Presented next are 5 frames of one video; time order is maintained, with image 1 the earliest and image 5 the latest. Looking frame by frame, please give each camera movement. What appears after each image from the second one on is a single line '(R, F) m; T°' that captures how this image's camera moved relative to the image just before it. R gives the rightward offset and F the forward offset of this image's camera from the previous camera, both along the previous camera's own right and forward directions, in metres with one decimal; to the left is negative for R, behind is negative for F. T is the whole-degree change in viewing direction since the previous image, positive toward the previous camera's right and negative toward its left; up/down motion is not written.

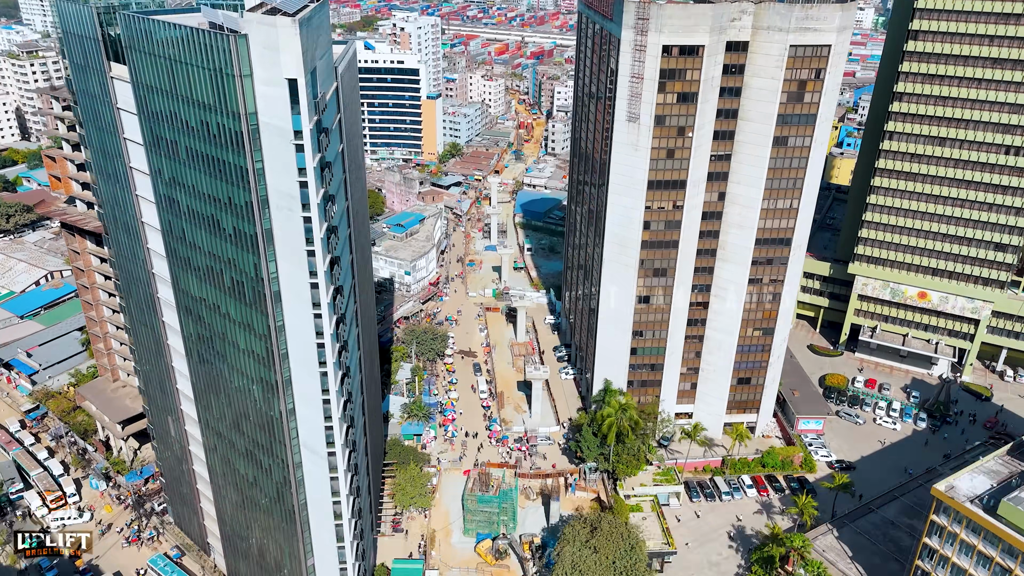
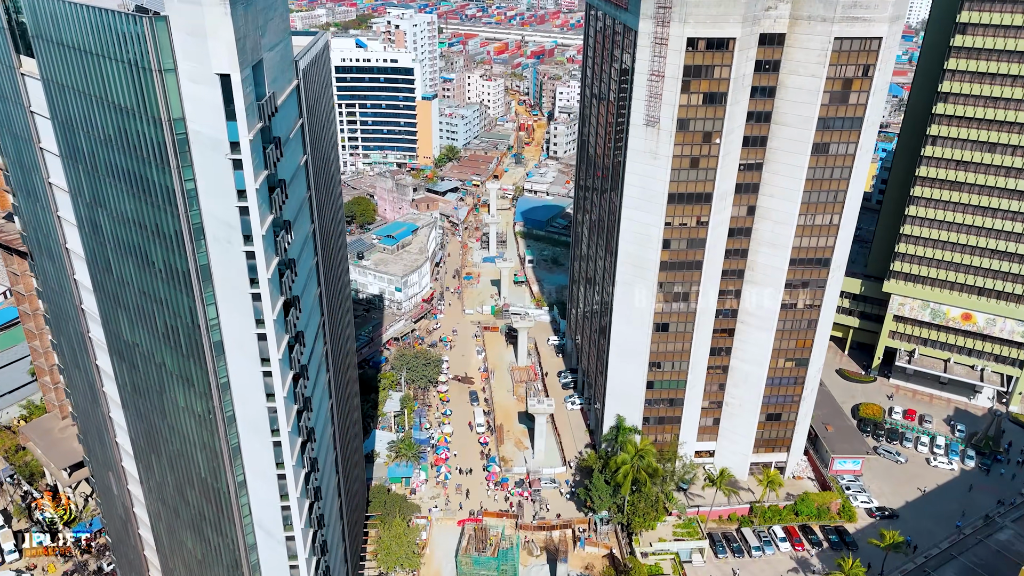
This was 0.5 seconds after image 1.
(-0.1, +8.1) m; 0°
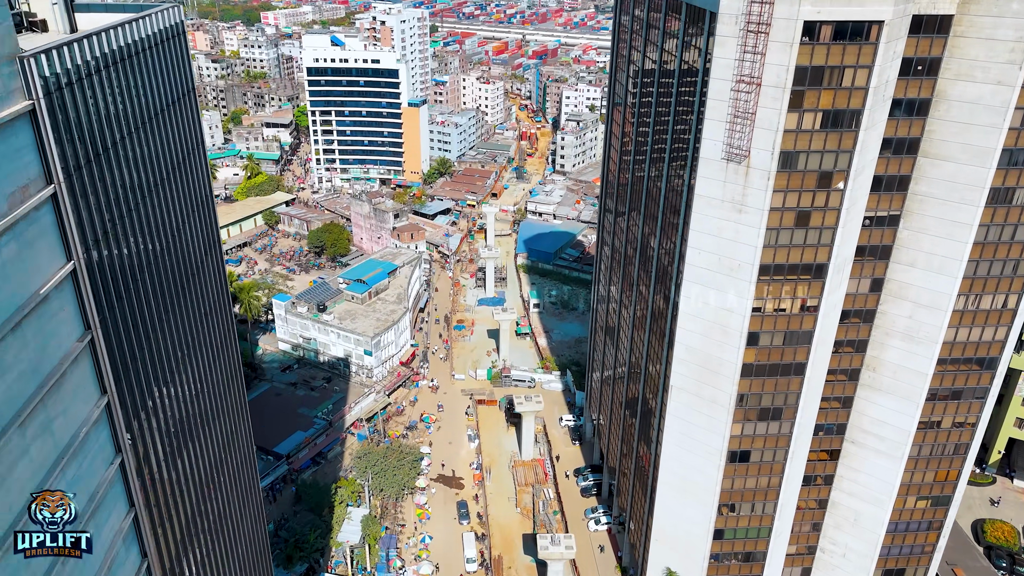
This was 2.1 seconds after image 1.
(-0.2, +19.8) m; 0°
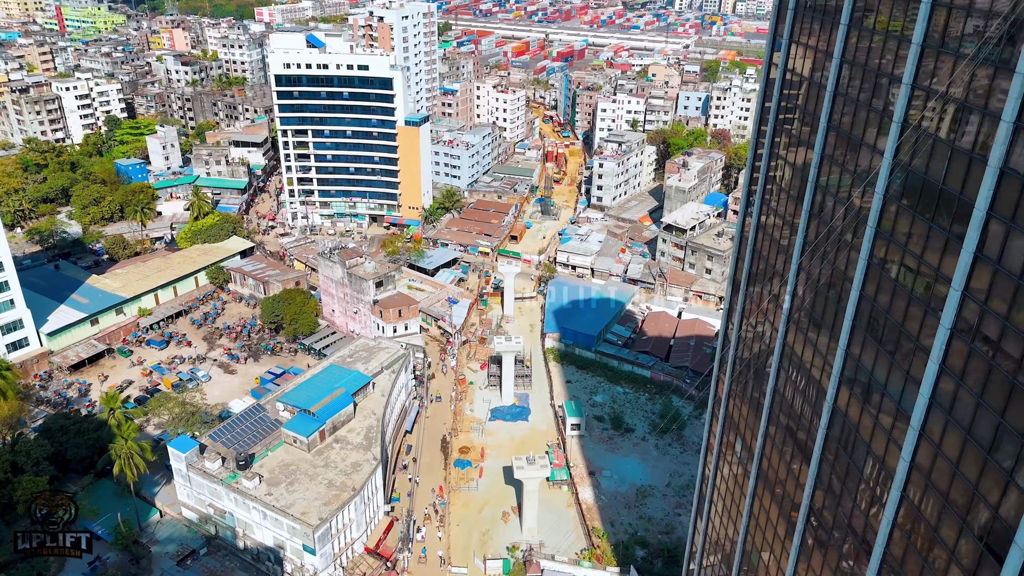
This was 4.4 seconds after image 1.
(-1.2, +27.6) m; -1°
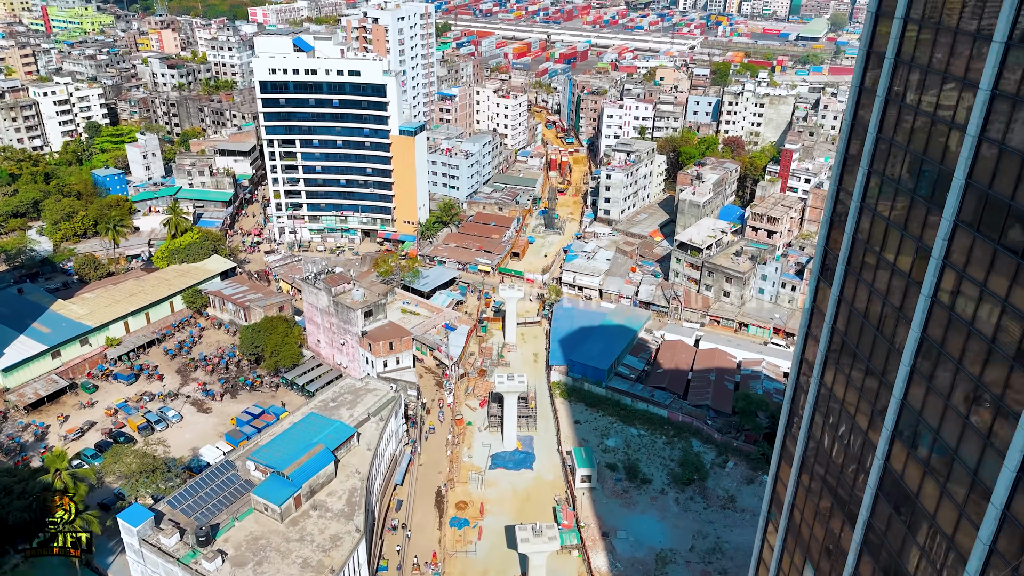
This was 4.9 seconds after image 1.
(-0.2, +6.5) m; 0°
